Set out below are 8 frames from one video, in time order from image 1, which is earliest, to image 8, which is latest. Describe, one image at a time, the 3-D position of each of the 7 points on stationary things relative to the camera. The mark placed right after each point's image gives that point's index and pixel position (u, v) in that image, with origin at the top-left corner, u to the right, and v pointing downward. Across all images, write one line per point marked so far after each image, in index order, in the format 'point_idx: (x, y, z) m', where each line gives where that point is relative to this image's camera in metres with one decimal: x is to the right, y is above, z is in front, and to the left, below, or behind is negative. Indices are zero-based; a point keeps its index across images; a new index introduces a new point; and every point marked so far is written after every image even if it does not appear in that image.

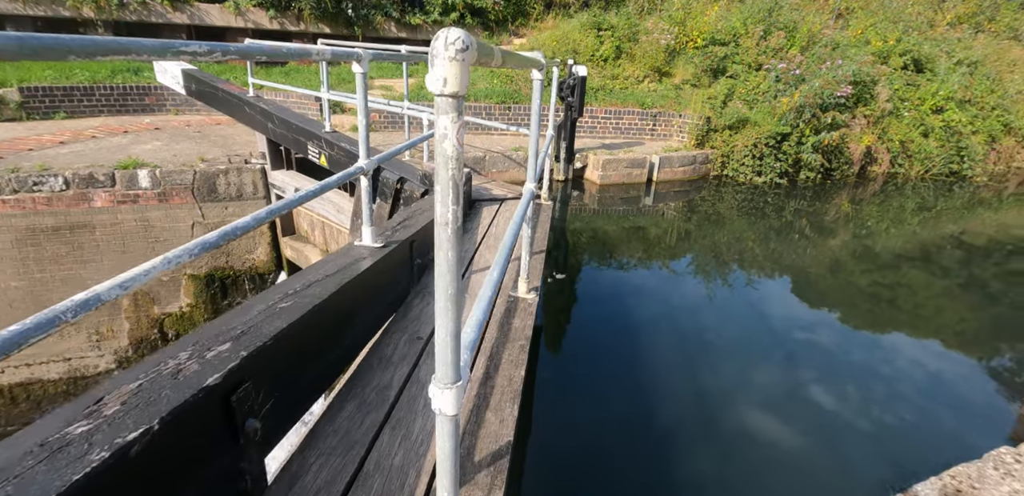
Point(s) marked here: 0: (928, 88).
0: (+7.4, +2.9, +9.2) m
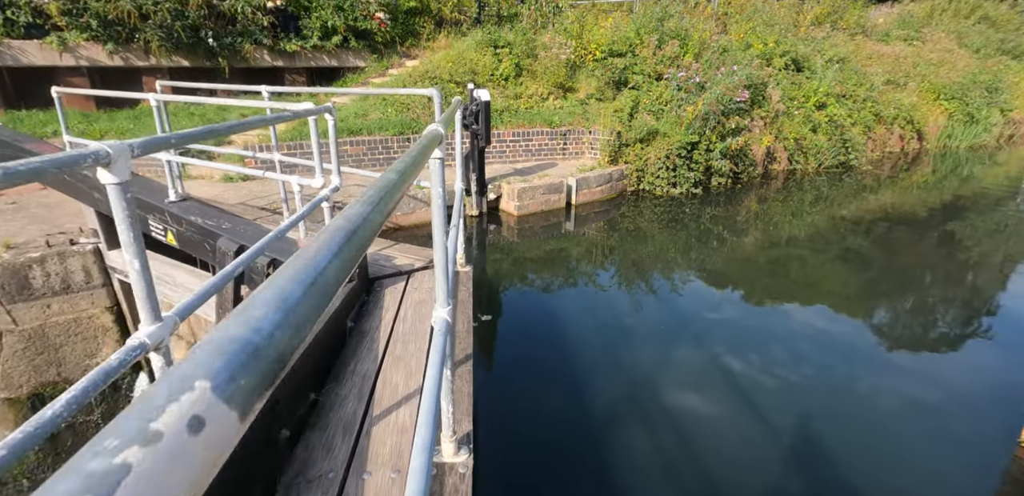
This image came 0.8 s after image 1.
0: (+5.6, +3.1, +9.7) m
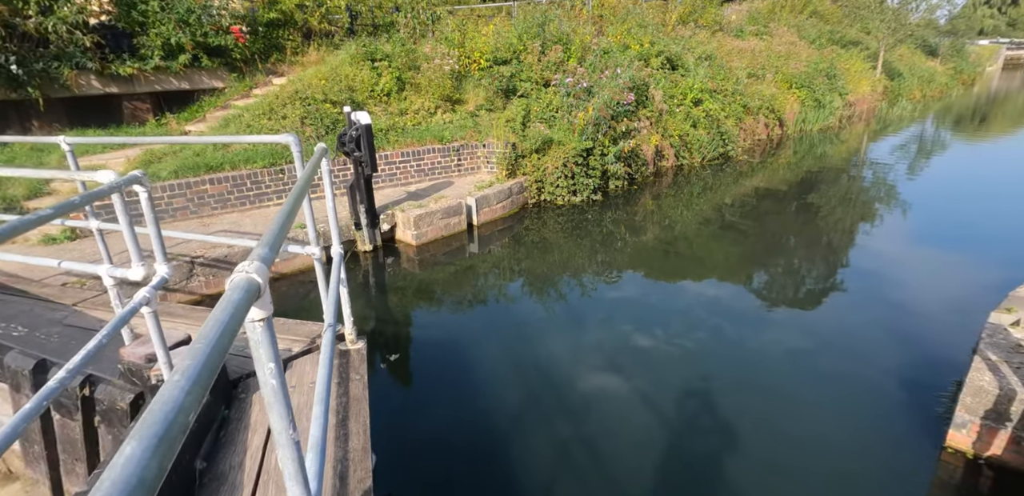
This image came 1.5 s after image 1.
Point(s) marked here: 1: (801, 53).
0: (+3.4, +3.3, +10.1) m
1: (+9.0, +6.1, +16.0) m
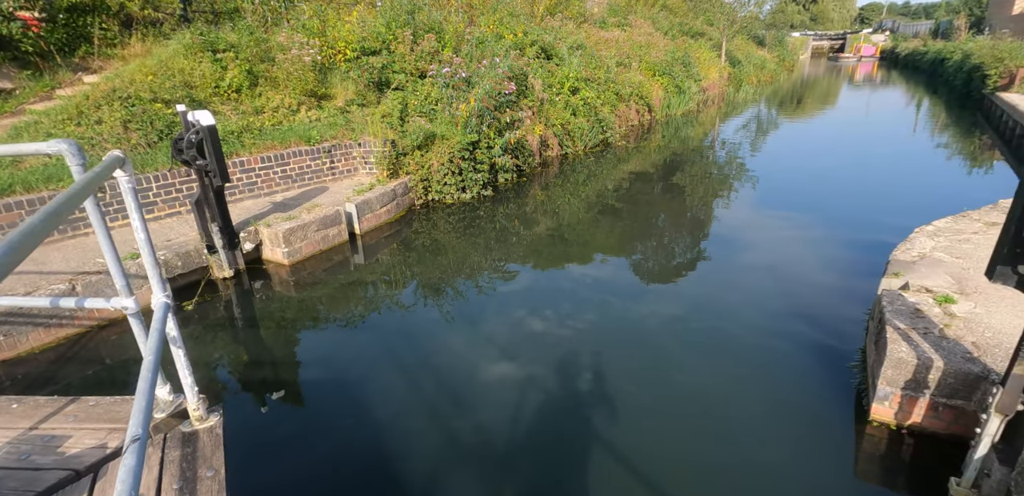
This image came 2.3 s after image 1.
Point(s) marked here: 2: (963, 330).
0: (+1.0, +3.5, +10.1) m
1: (+4.9, +6.8, +17.0) m
2: (+2.3, -0.4, +2.6) m
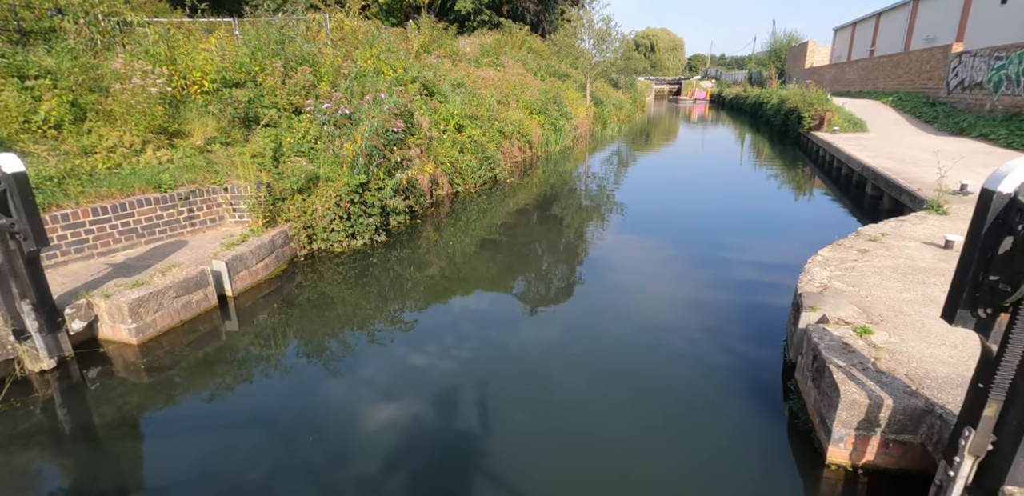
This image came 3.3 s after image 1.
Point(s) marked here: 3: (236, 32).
0: (-1.3, +2.7, +9.9) m
1: (+0.7, +5.7, +17.7) m
2: (+2.0, -0.6, +2.7) m
3: (-4.7, +3.7, +8.7) m
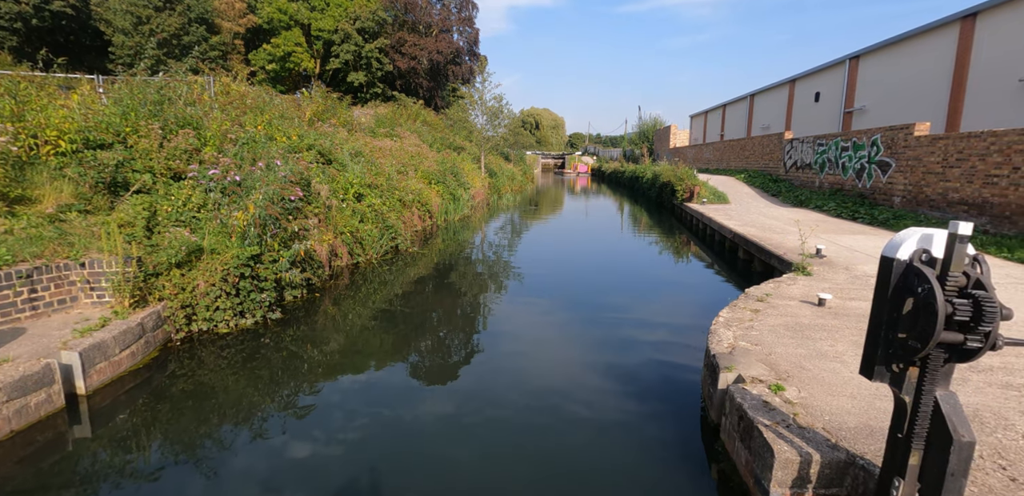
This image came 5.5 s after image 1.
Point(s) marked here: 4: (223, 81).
0: (-3.1, +1.3, +9.6) m
1: (-2.9, +3.3, +17.9) m
2: (+1.7, -0.9, +2.8) m
3: (-6.3, +2.4, +7.9) m
4: (-6.2, +3.6, +11.0) m
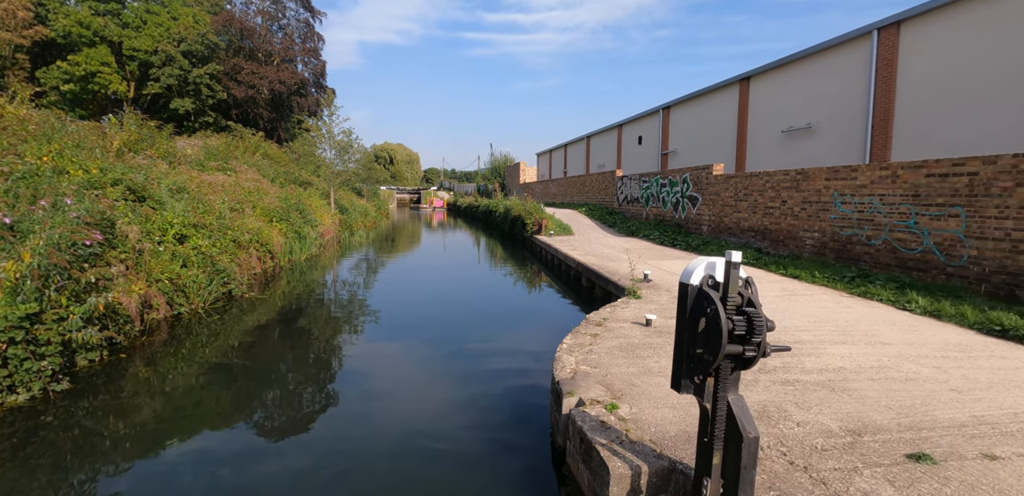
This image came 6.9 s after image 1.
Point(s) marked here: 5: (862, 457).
0: (-5.7, +0.5, +8.4) m
1: (-7.8, +1.9, +16.6) m
2: (+0.8, -1.1, +3.1) m
3: (-8.4, +1.7, +6.0) m
4: (-9.1, +2.6, +9.1) m
5: (+1.8, -1.1, +2.7) m
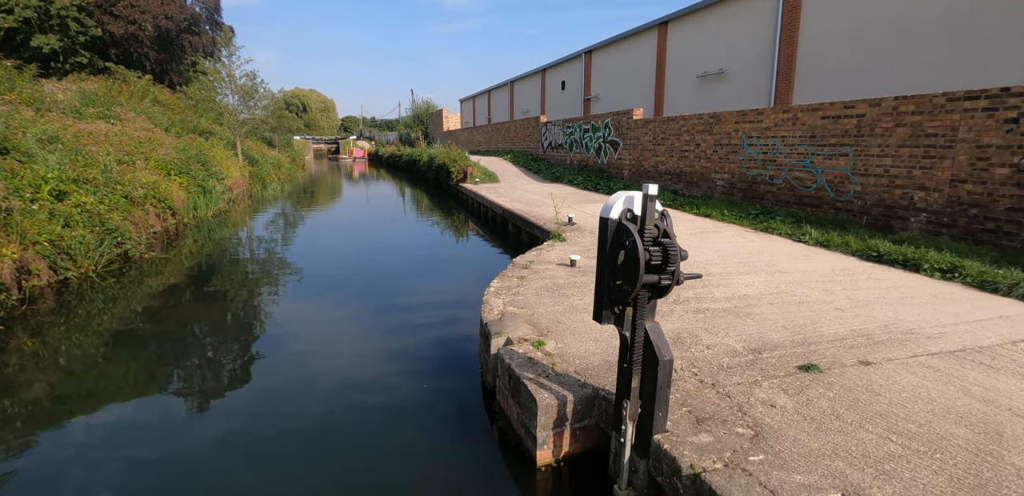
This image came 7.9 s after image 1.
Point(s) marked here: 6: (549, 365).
0: (-6.9, +1.1, +7.4) m
1: (-10.2, +3.2, +15.1) m
2: (+0.3, -0.7, +3.3) m
3: (-9.2, +1.9, +4.6) m
4: (-10.4, +3.1, +7.4) m
5: (+1.5, -0.7, +3.0) m
6: (+0.2, -0.7, +3.2) m
